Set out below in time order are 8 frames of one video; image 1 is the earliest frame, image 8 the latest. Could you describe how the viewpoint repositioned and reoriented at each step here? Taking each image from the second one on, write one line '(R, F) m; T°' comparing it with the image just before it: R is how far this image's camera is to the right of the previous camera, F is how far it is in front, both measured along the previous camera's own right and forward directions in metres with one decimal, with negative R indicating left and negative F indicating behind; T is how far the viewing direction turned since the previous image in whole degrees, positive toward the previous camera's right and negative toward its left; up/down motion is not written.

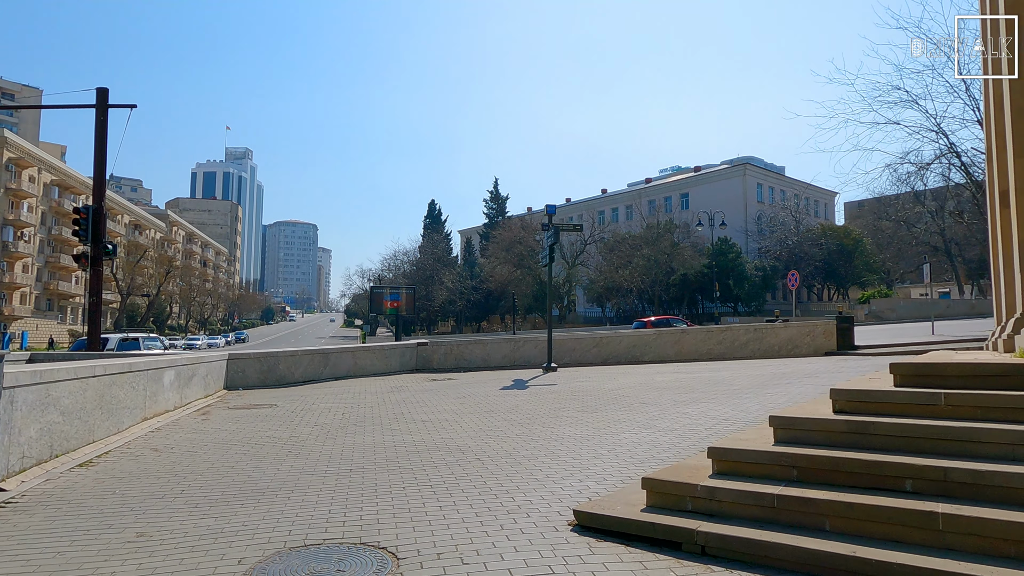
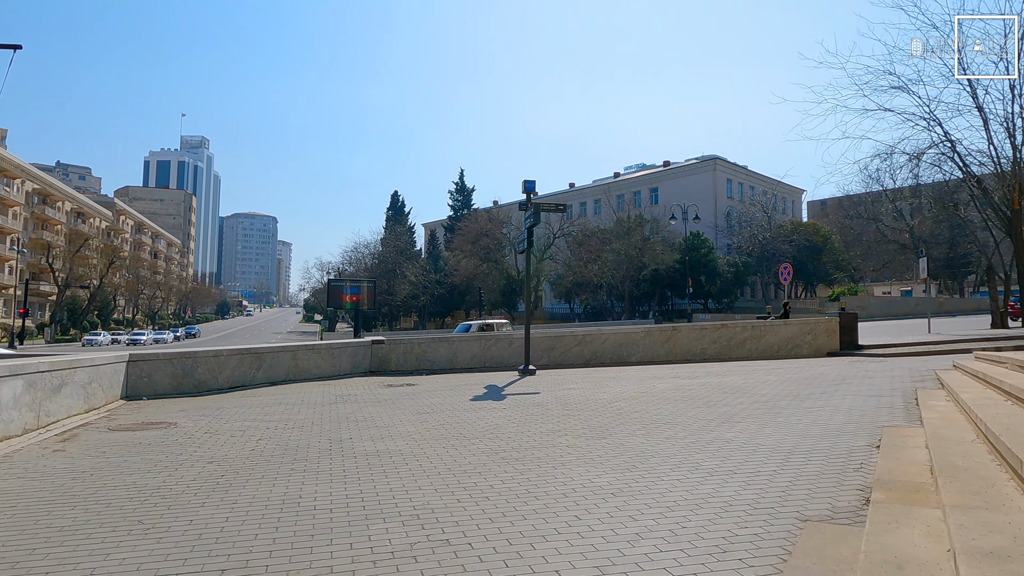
(-0.2, +2.8) m; +3°
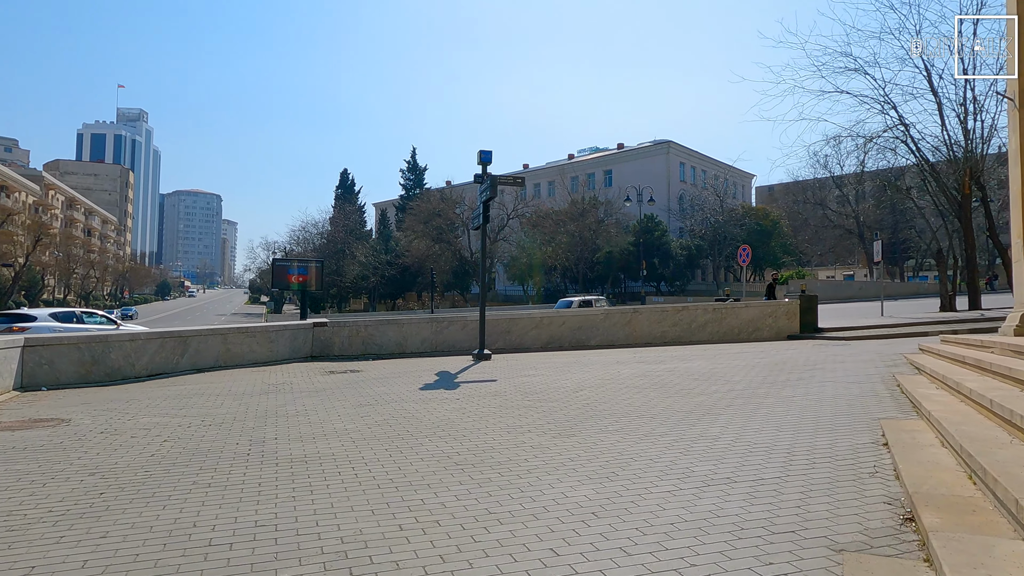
(0.0, +1.1) m; +4°
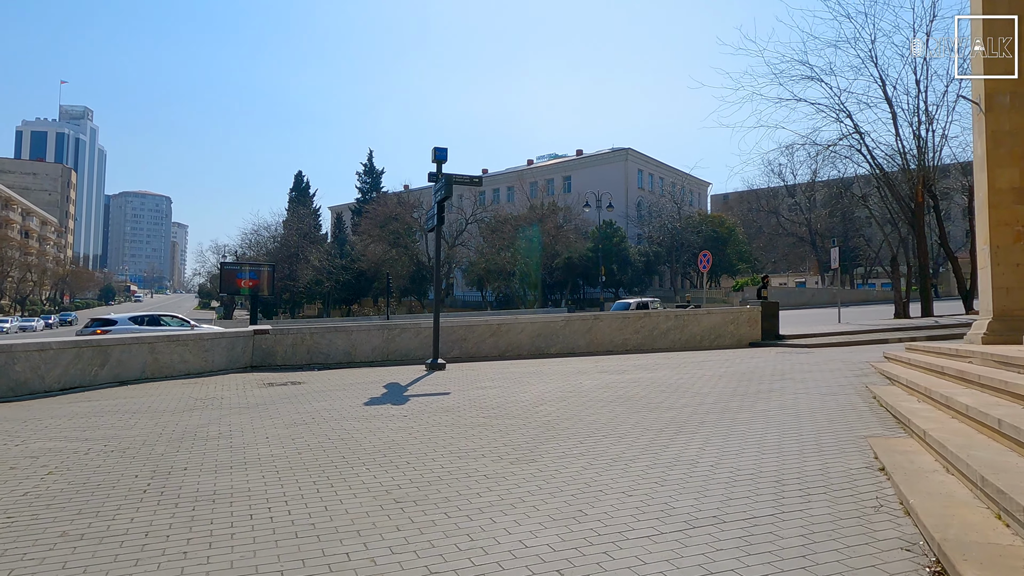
(+0.1, +0.8) m; +4°
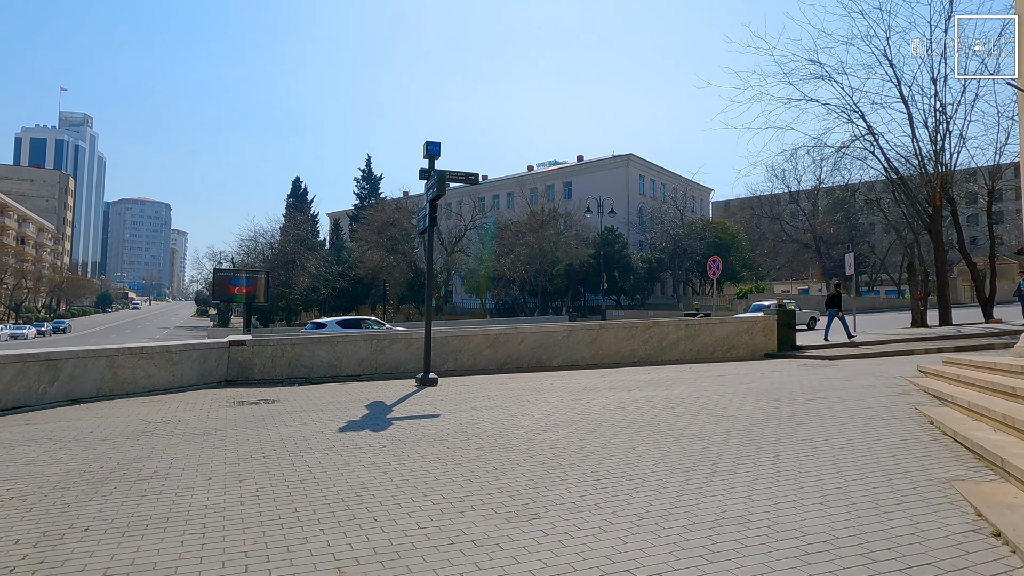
(0.0, +1.3) m; 0°
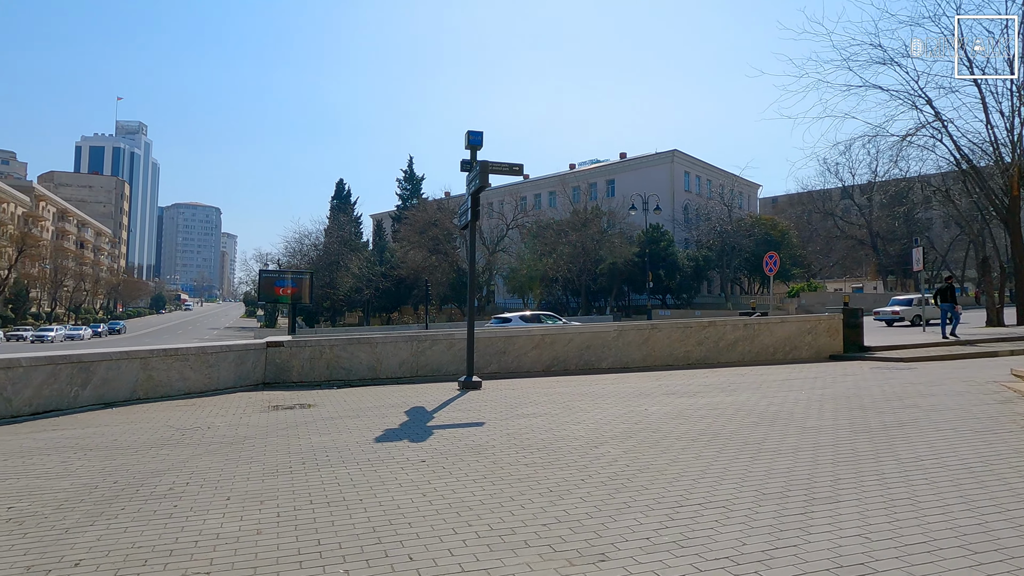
(-0.1, +0.8) m; -4°
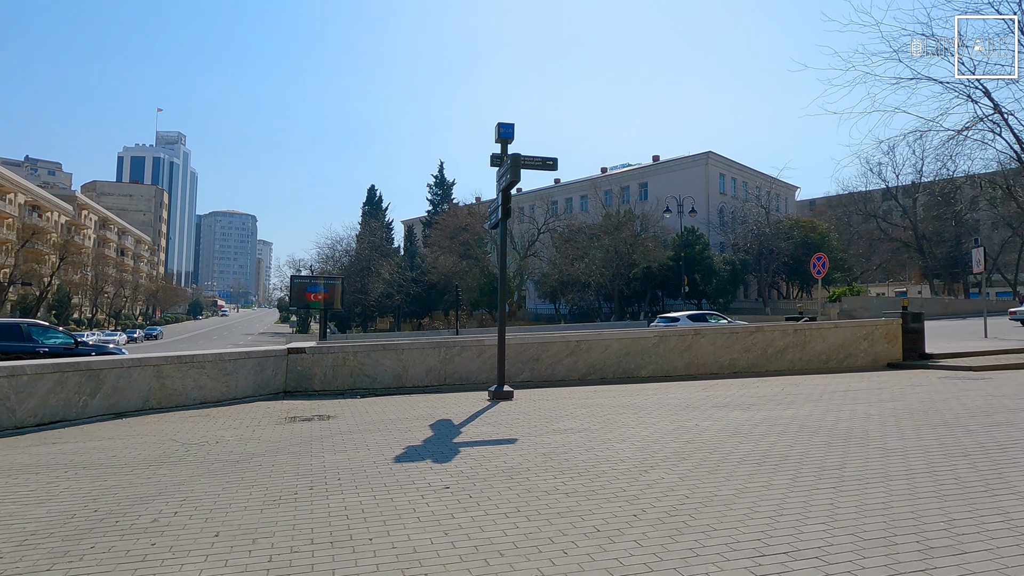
(0.0, +0.9) m; -3°
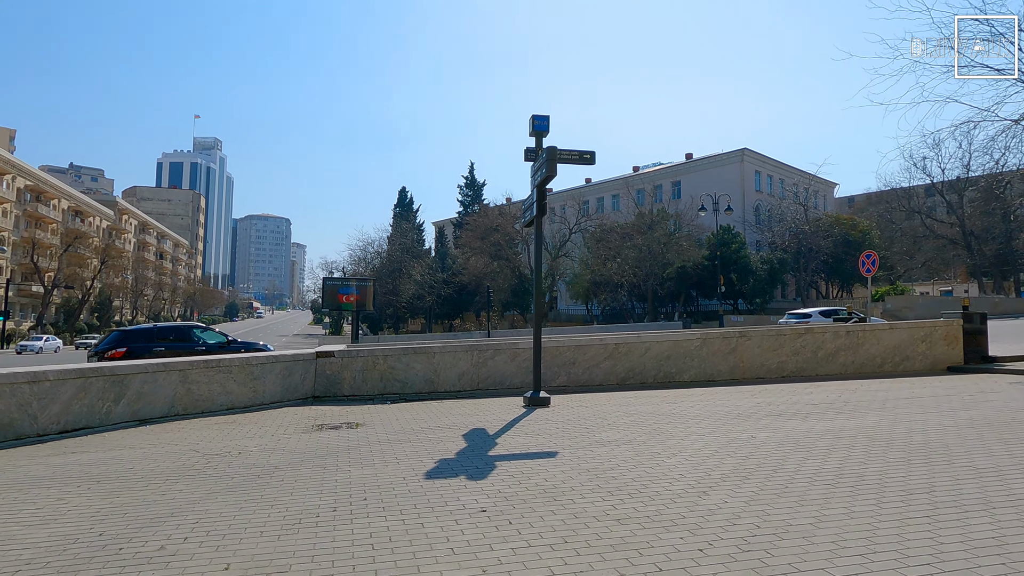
(-0.1, +0.6) m; -3°
